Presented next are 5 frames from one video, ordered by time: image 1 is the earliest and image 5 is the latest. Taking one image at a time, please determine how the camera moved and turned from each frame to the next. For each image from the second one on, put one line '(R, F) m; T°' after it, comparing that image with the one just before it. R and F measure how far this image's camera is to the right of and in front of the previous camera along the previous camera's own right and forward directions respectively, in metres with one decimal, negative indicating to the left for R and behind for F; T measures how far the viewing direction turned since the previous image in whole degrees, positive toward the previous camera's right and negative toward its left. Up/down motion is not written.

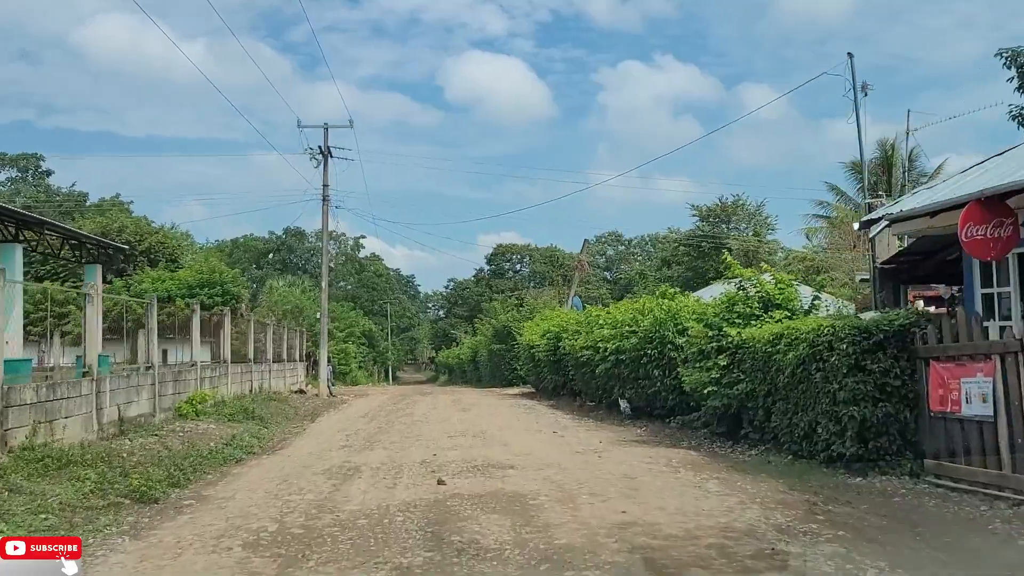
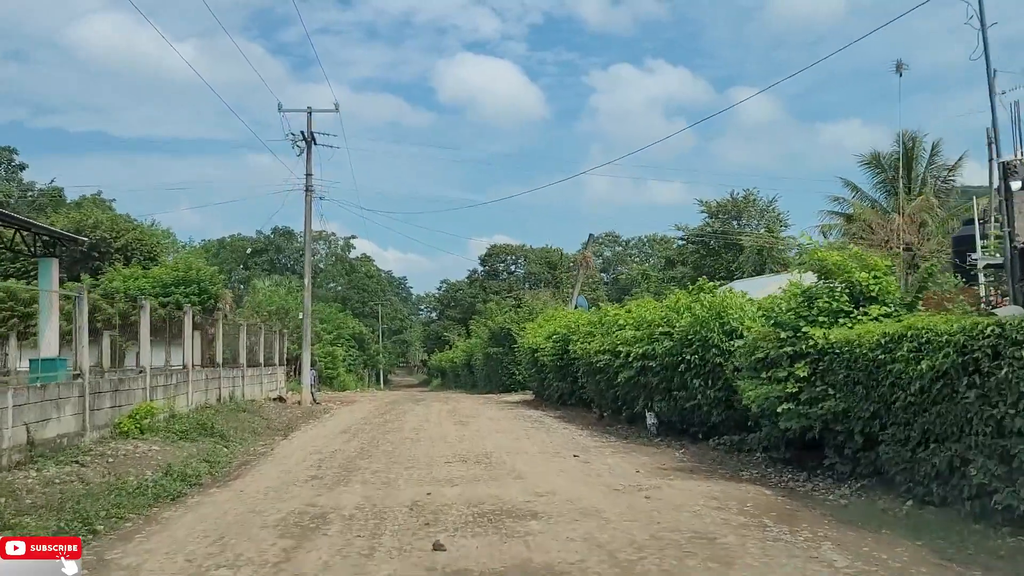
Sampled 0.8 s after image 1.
(-0.2, +2.6) m; 0°
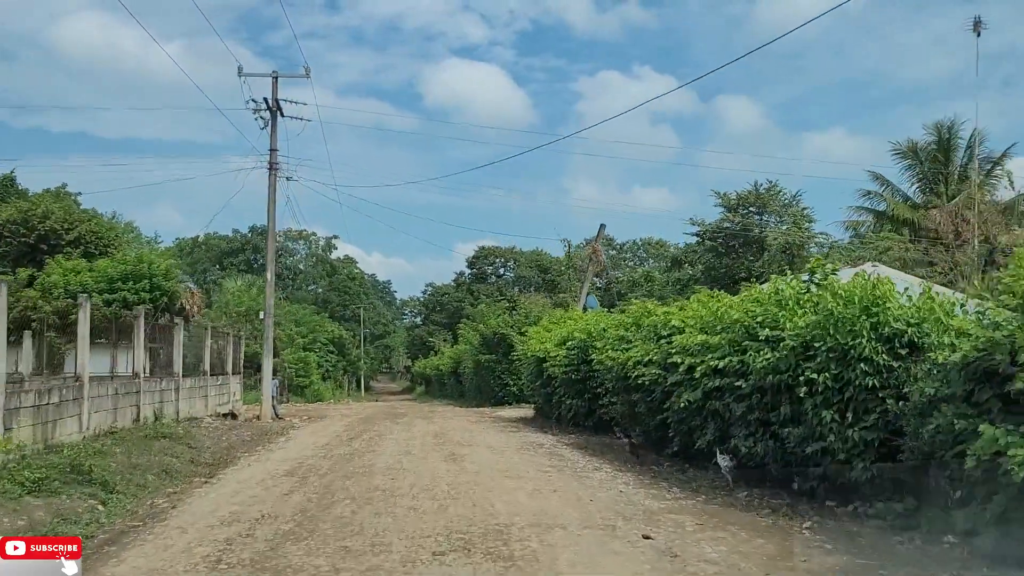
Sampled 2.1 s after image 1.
(-0.3, +4.3) m; +1°
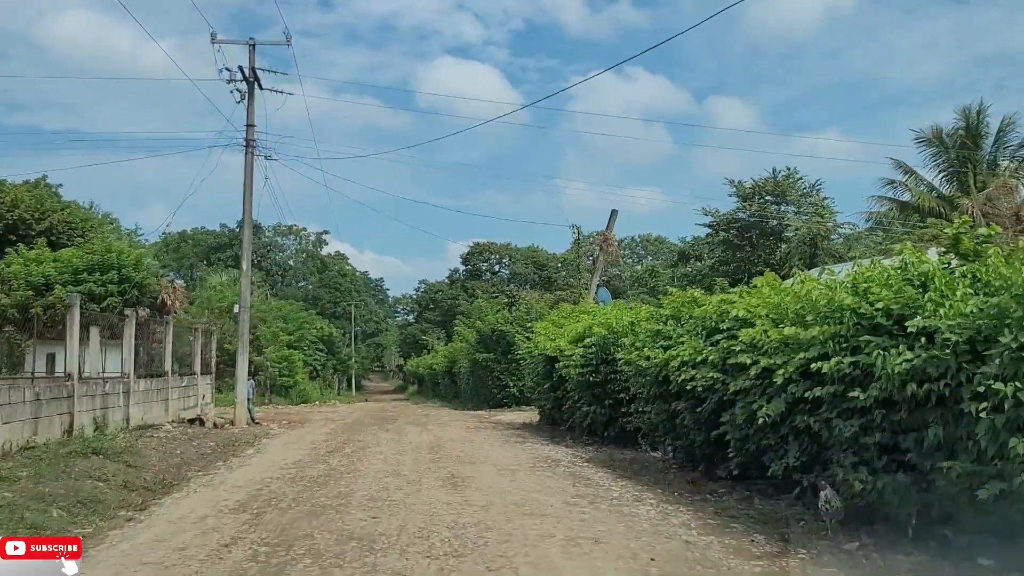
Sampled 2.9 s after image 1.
(-0.2, +2.5) m; 0°
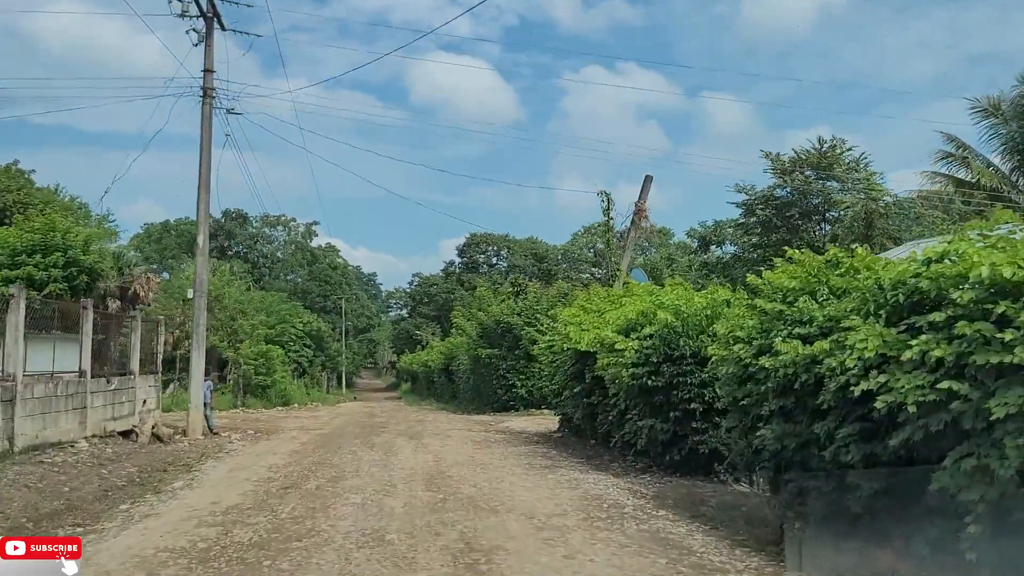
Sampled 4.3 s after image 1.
(-0.4, +4.1) m; 0°
